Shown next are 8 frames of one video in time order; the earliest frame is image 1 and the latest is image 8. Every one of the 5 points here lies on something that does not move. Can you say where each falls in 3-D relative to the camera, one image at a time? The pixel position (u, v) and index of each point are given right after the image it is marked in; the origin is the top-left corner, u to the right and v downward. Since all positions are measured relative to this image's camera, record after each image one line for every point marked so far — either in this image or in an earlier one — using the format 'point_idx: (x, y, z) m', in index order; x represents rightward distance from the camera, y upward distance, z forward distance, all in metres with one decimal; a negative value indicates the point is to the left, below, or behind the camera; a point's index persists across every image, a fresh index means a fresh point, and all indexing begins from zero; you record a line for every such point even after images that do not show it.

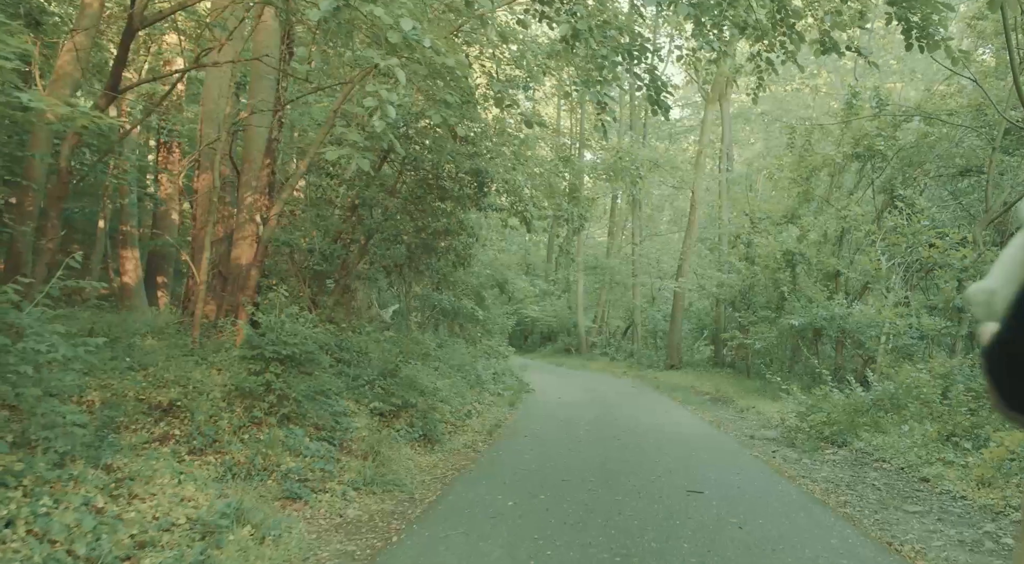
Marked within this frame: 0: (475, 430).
0: (-0.5, -1.9, +10.0) m
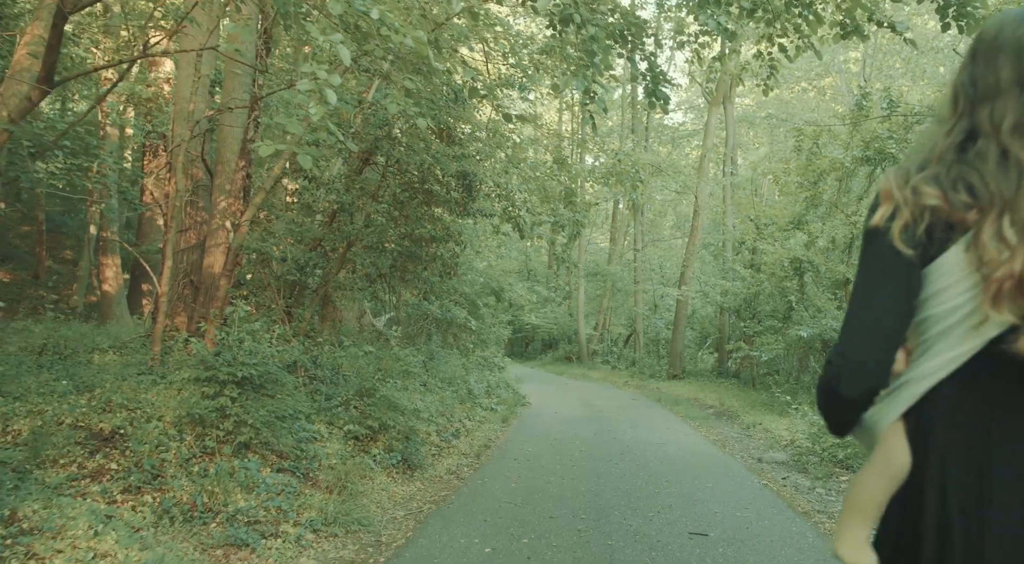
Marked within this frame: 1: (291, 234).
0: (-0.6, -2.1, +9.3) m
1: (-2.8, +0.6, +9.5) m
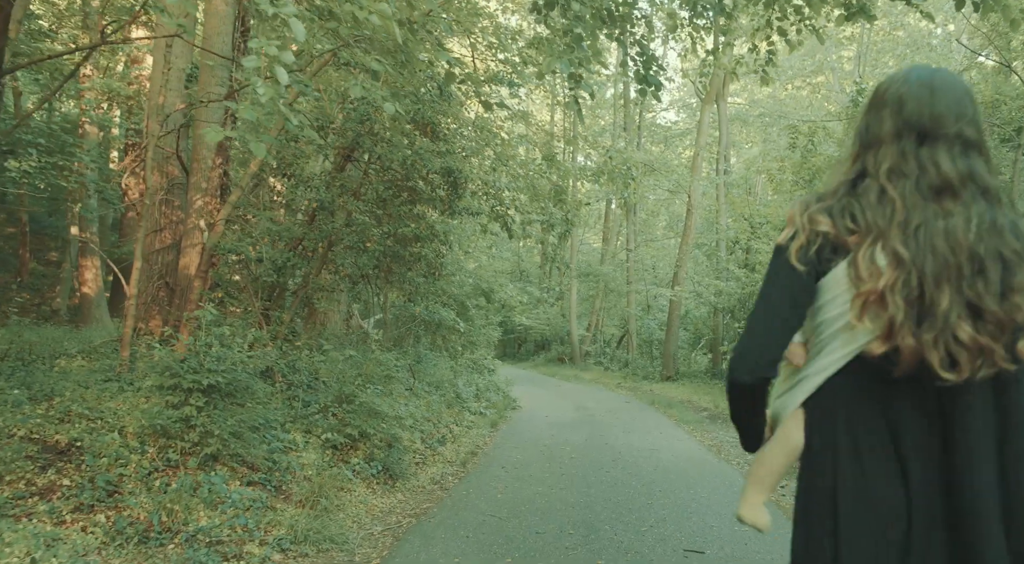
0: (-0.8, -2.1, +8.9) m
1: (-2.9, +0.6, +9.1) m
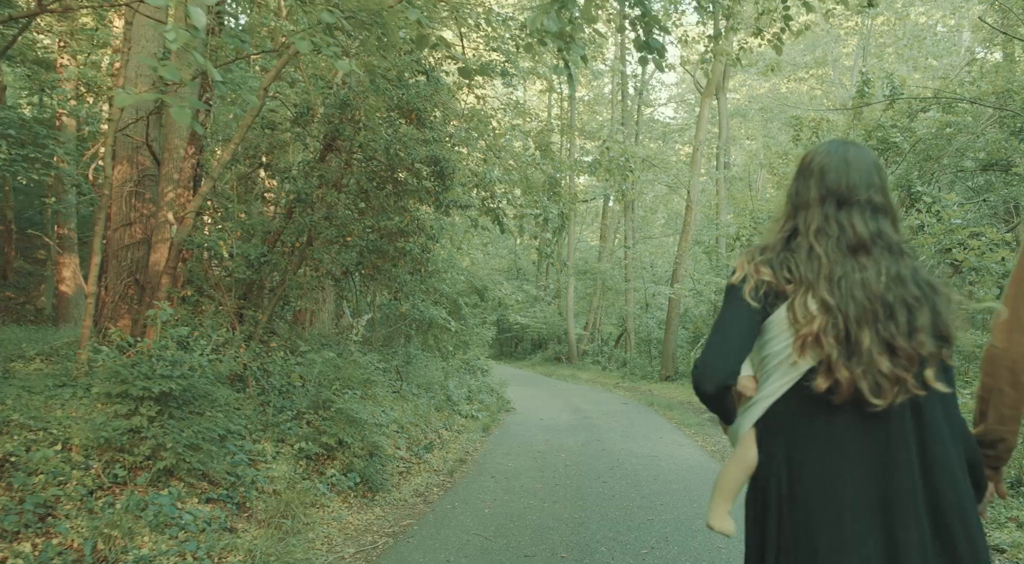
0: (-0.9, -2.0, +8.4) m
1: (-3.0, +0.6, +8.5) m
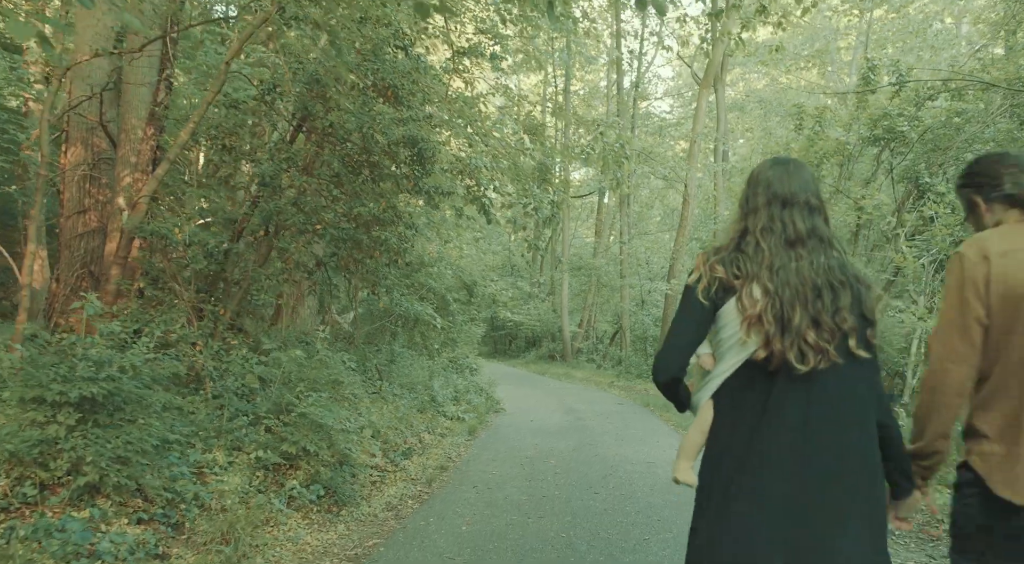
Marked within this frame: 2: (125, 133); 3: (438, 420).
0: (-1.0, -2.0, +7.7) m
1: (-3.2, +0.7, +7.8) m
2: (-4.2, +1.6, +8.2) m
3: (-1.1, -2.0, +11.2) m
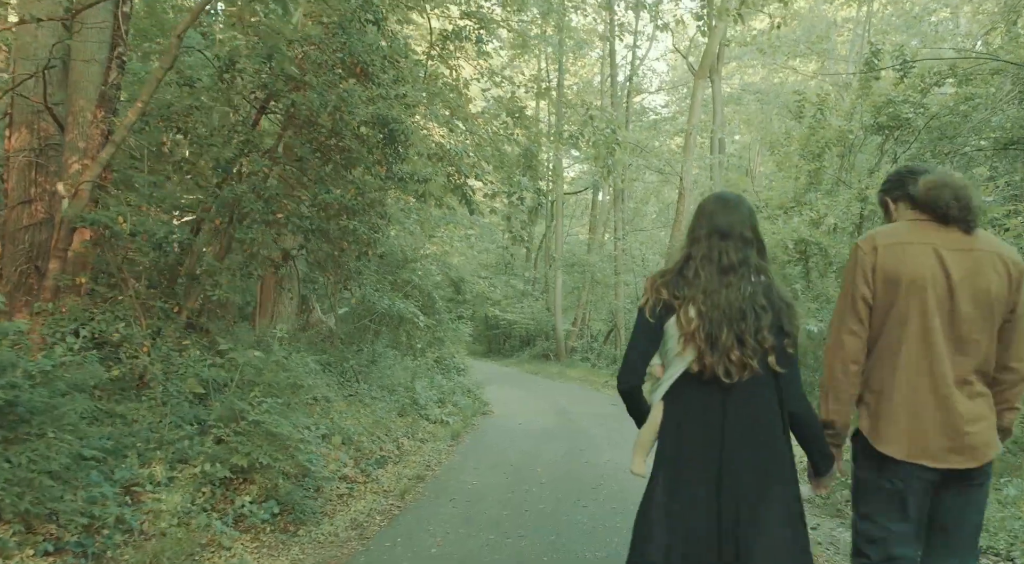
0: (-1.2, -1.9, +7.0) m
1: (-3.4, +0.7, +7.2) m
2: (-4.4, +1.7, +7.6) m
3: (-1.3, -2.0, +10.6) m
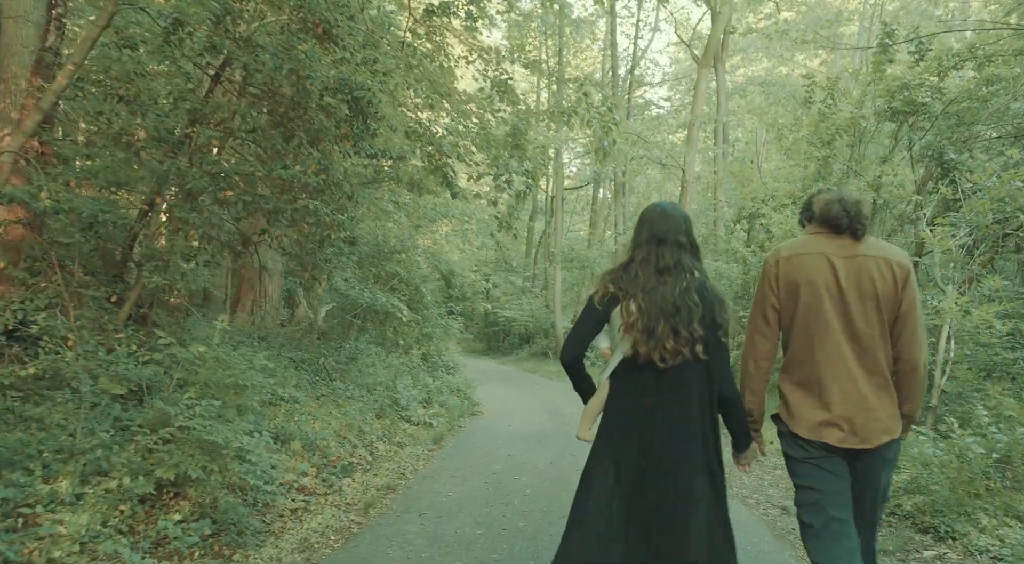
0: (-1.4, -1.8, +6.2) m
1: (-3.5, +0.9, +6.4) m
2: (-4.5, +1.8, +6.8) m
3: (-1.4, -1.9, +9.8) m
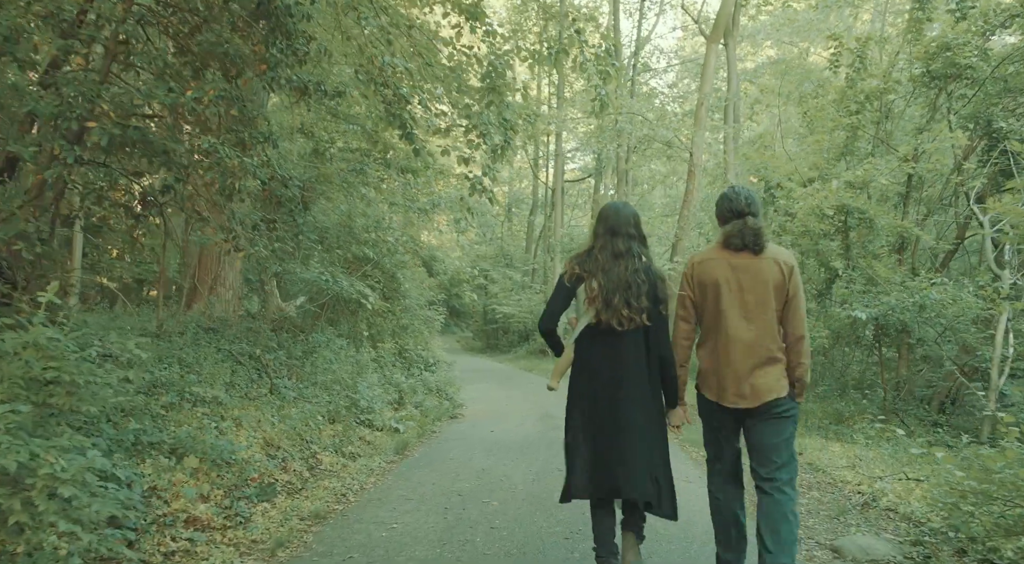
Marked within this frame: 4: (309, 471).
0: (-1.6, -1.6, +4.7) m
1: (-3.8, +1.1, +4.8) m
2: (-4.8, +2.0, +5.2) m
3: (-1.7, -1.6, +8.2) m
4: (-1.7, -1.6, +6.5) m
